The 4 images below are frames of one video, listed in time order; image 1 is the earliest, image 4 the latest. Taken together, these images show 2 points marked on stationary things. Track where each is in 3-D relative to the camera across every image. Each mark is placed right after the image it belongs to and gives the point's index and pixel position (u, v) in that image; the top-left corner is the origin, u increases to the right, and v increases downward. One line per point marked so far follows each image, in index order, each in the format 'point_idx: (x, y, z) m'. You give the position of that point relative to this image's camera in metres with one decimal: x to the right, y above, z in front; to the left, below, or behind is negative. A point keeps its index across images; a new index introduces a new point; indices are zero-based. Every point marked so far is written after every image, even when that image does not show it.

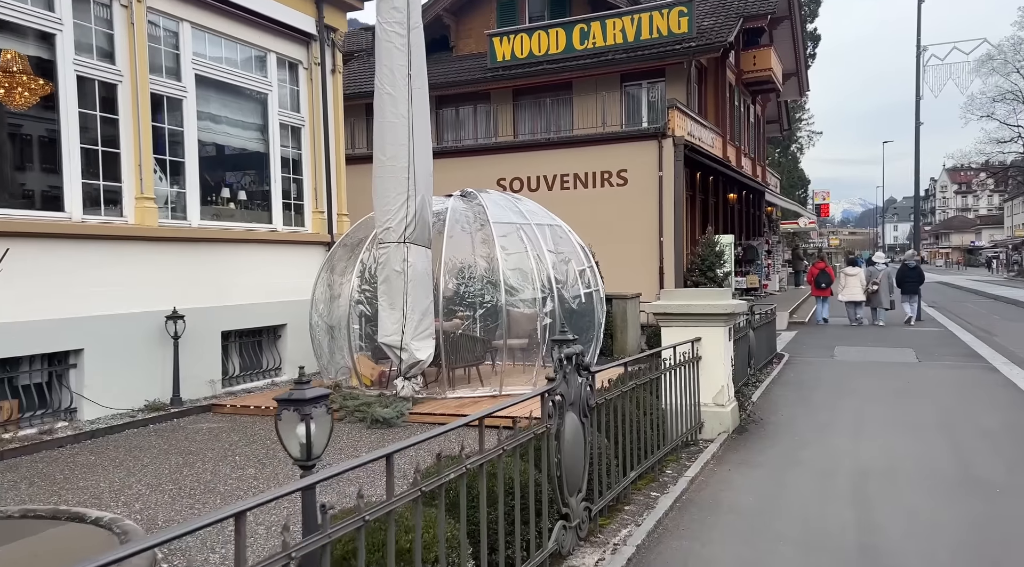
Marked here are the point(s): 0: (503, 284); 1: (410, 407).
0: (-0.1, 0.0, +10.1) m
1: (-1.1, -1.4, +9.5) m
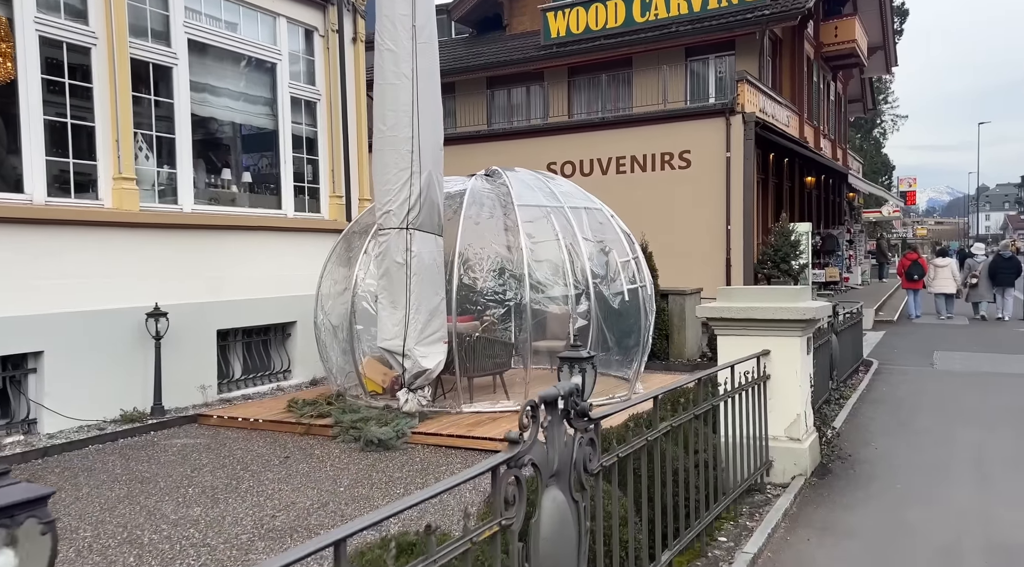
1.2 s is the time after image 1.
0: (+0.2, 0.0, +8.5) m
1: (-0.9, -1.3, +7.9) m
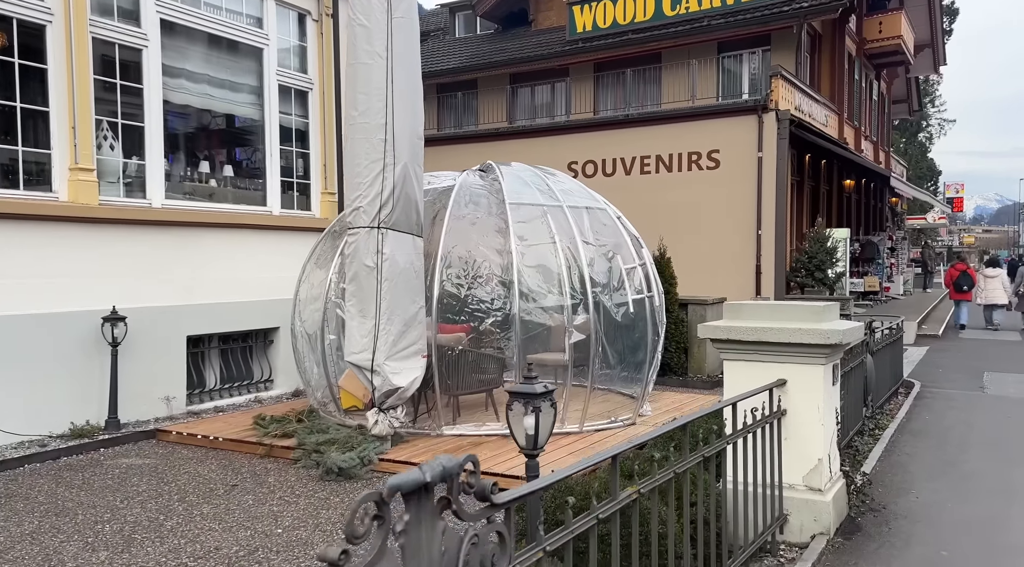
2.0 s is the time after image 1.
0: (+0.1, 0.0, +7.5) m
1: (-1.0, -1.3, +7.0) m
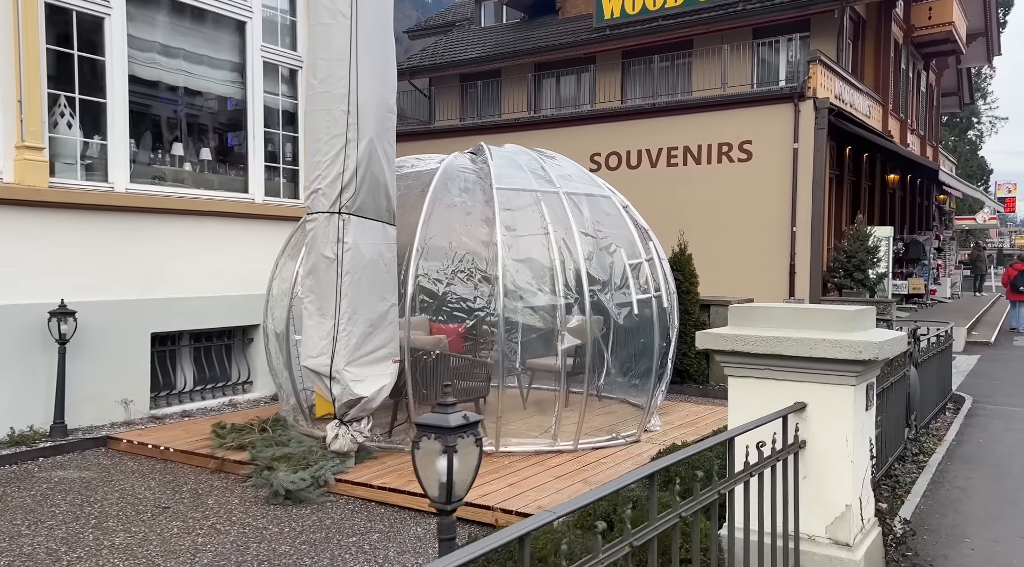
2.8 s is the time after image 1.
0: (-0.1, 0.0, +6.5) m
1: (-1.2, -1.3, +6.1) m
